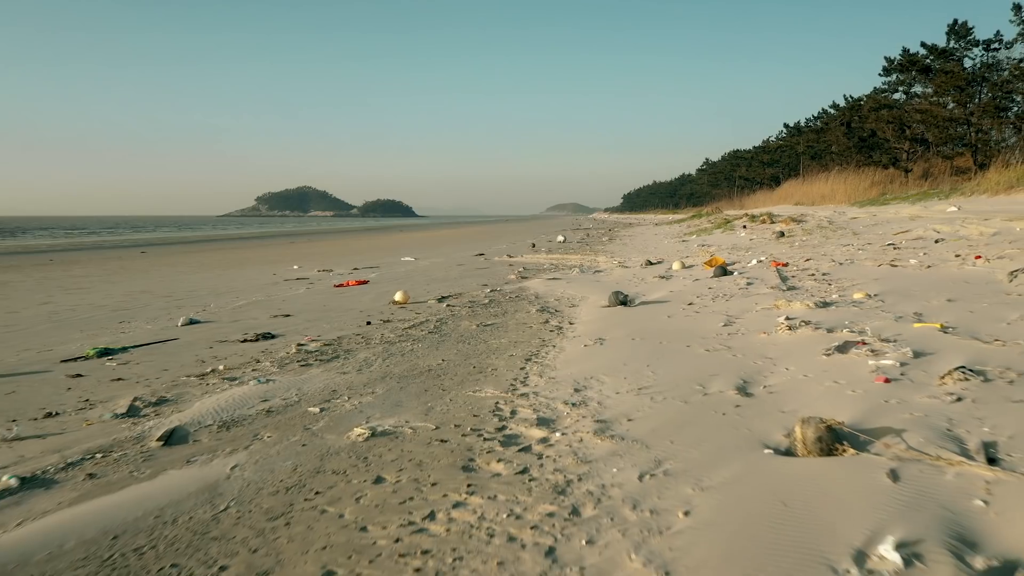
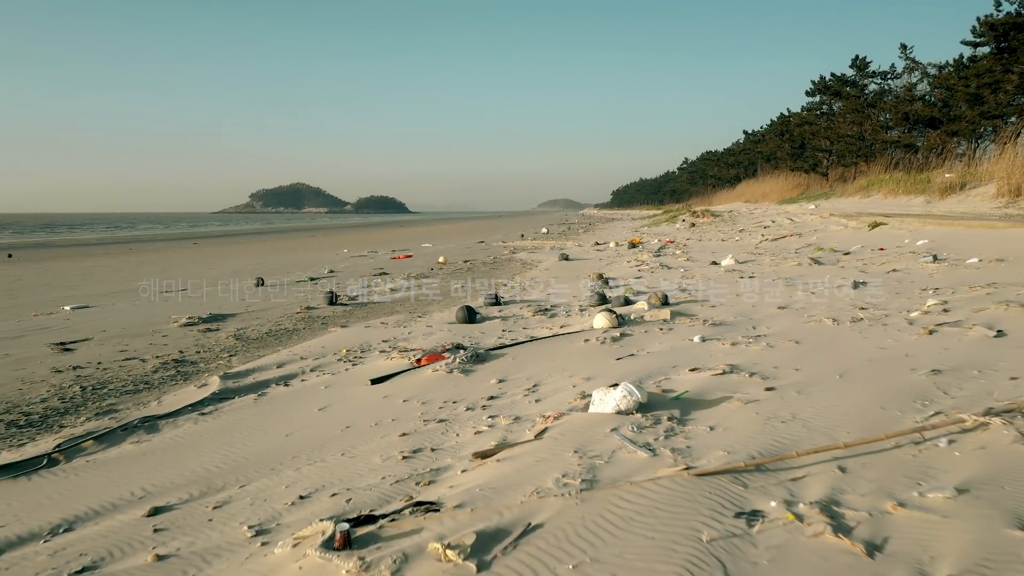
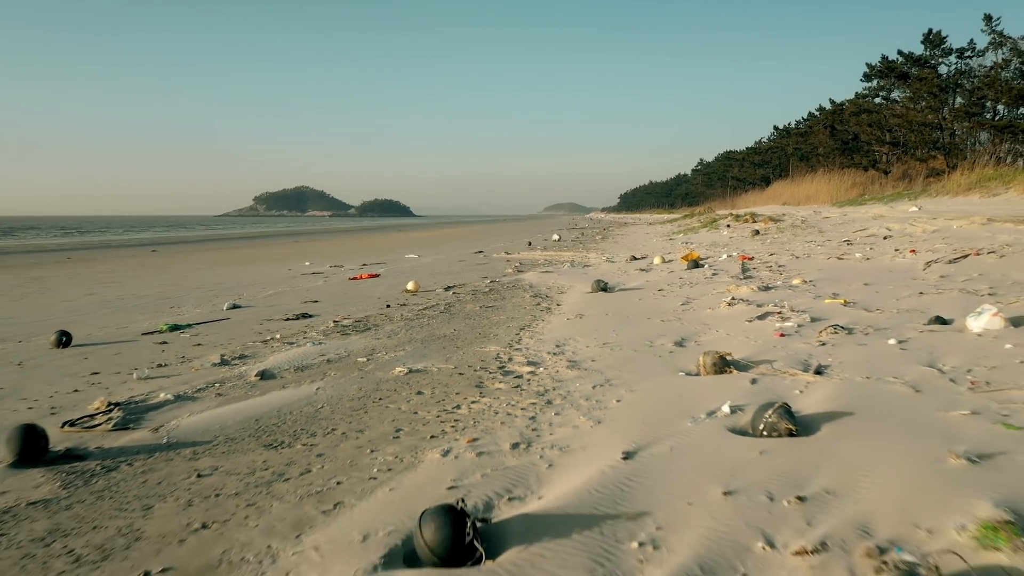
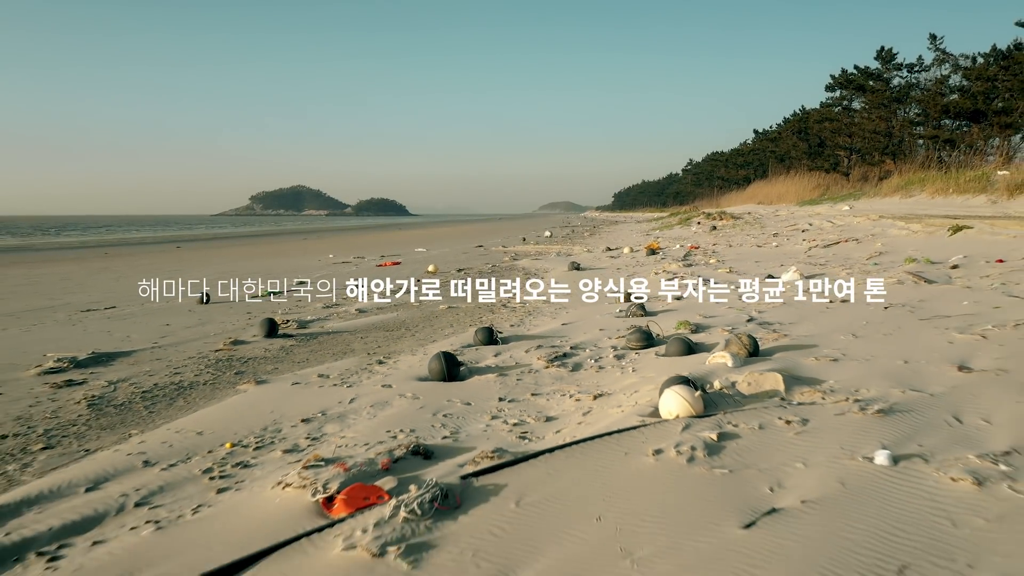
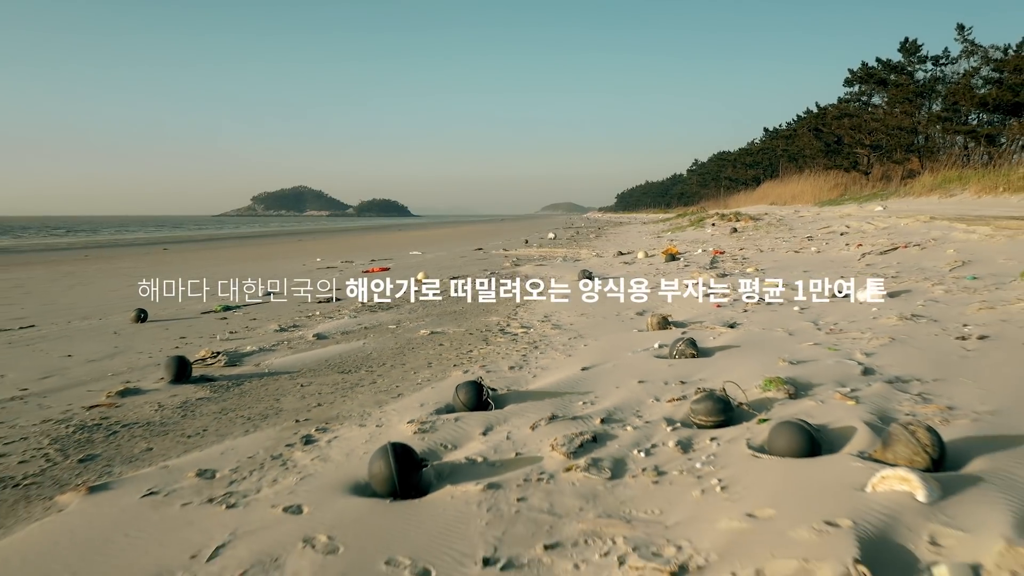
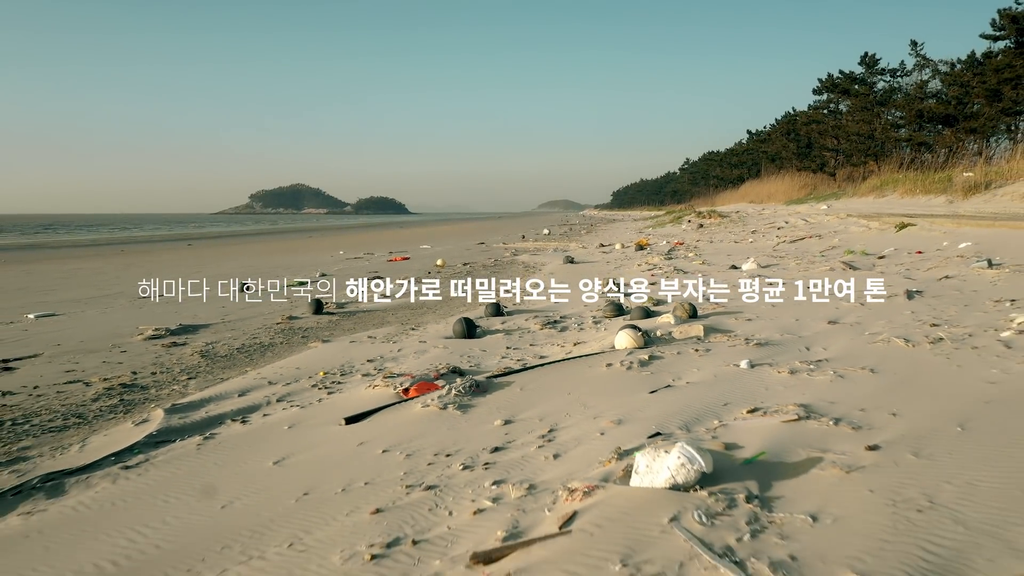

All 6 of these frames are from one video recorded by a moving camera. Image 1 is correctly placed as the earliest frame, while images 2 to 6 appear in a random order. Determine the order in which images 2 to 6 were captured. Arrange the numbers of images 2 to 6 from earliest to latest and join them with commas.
3, 5, 4, 6, 2
